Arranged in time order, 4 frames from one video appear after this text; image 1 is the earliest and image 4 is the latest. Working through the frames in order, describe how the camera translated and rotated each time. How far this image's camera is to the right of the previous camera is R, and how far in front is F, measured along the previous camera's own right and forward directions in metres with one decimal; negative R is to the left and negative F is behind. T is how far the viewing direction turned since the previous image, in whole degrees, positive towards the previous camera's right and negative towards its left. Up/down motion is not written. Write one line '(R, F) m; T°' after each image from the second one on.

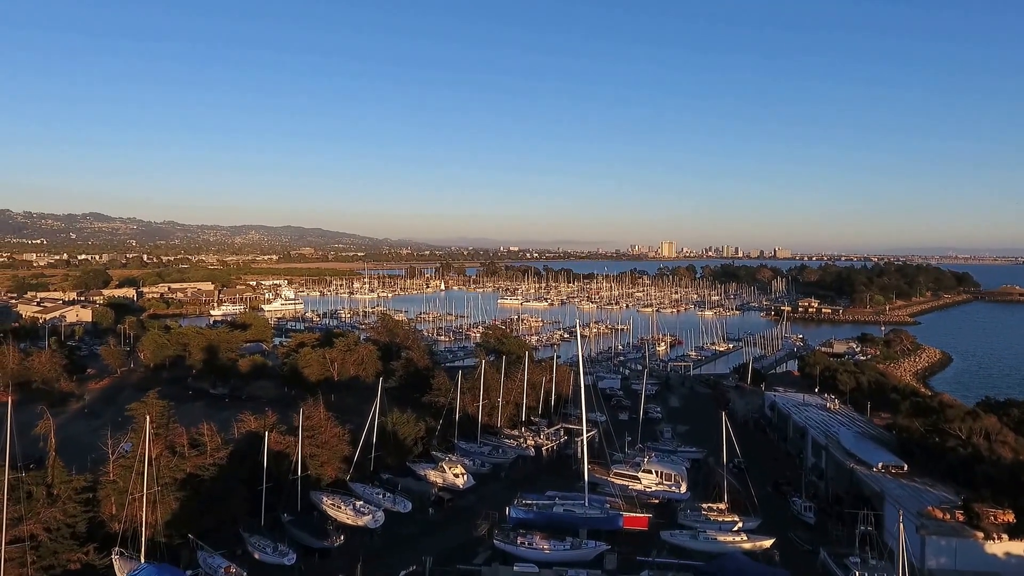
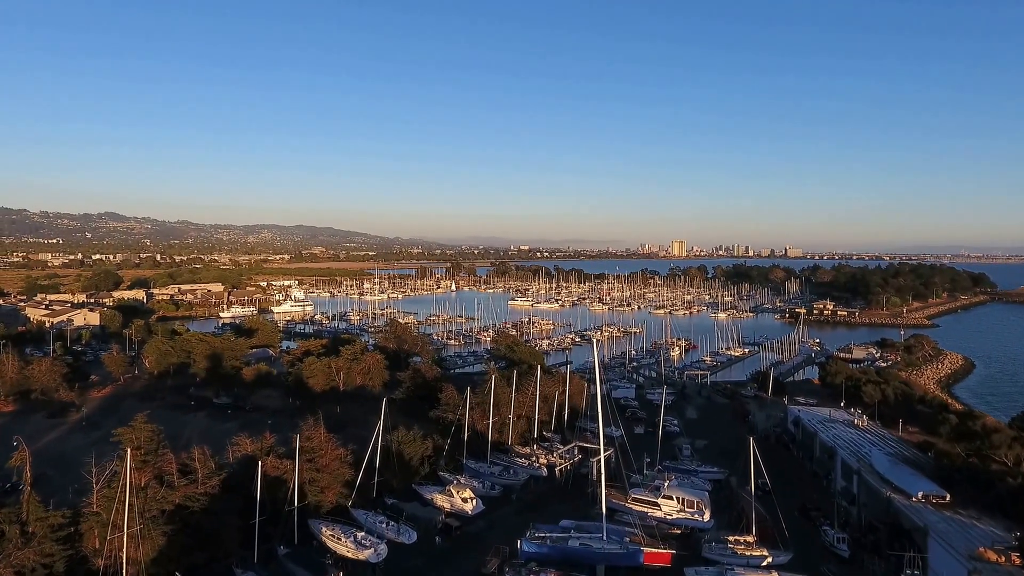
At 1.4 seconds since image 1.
(0.0, +0.8) m; -1°
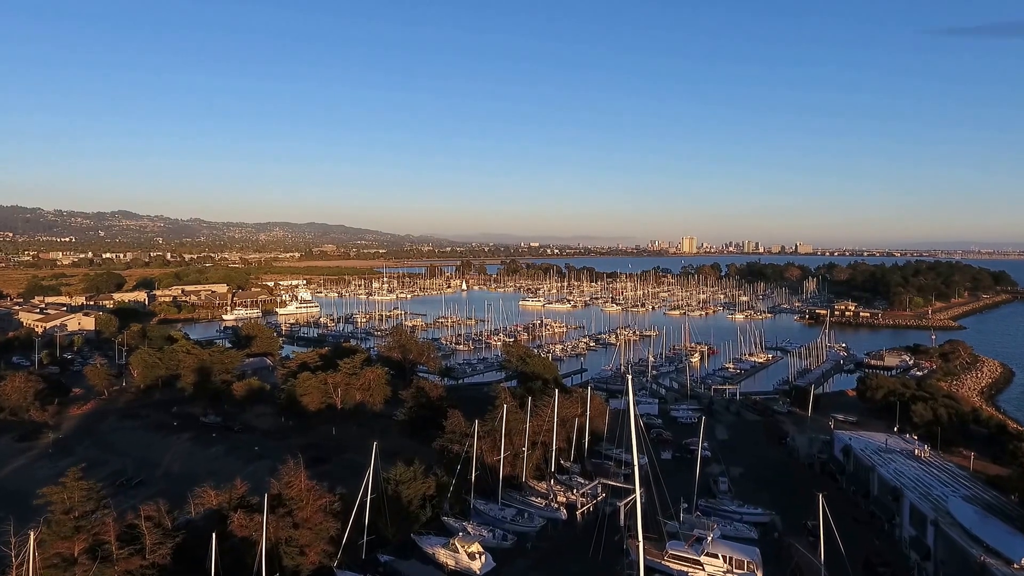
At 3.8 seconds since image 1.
(-0.1, +2.0) m; -1°
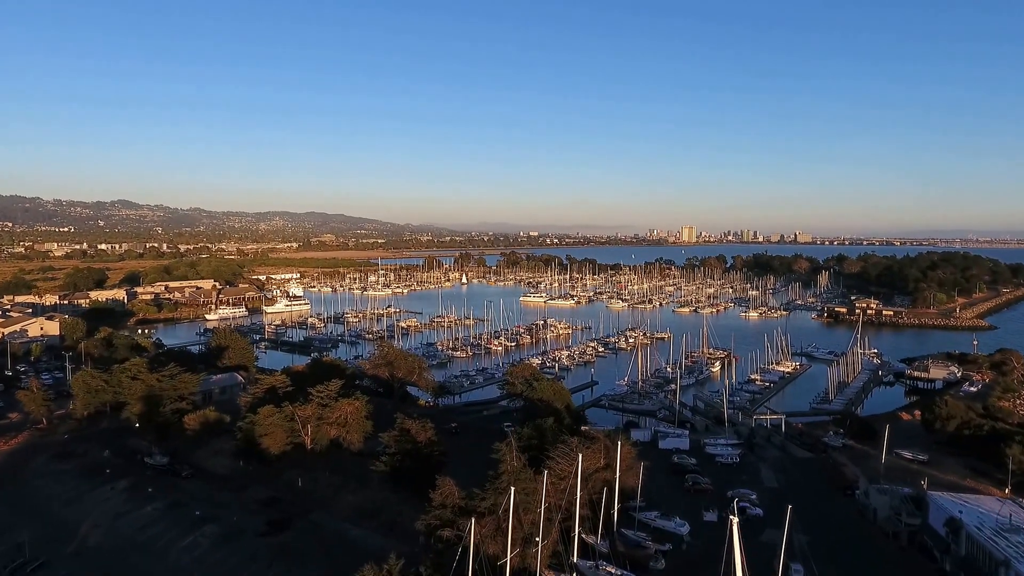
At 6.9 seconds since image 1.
(-0.1, +3.6) m; 0°
